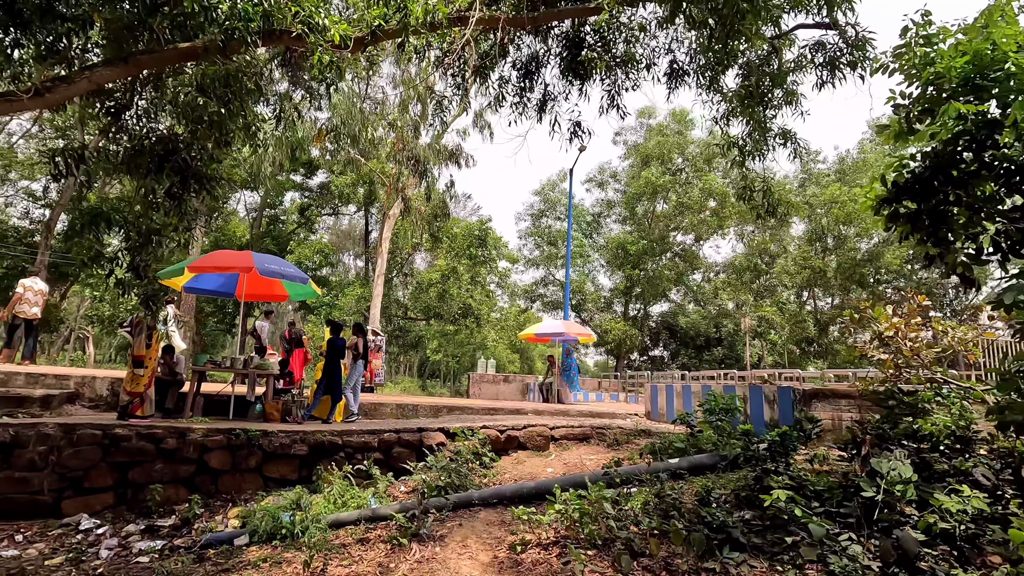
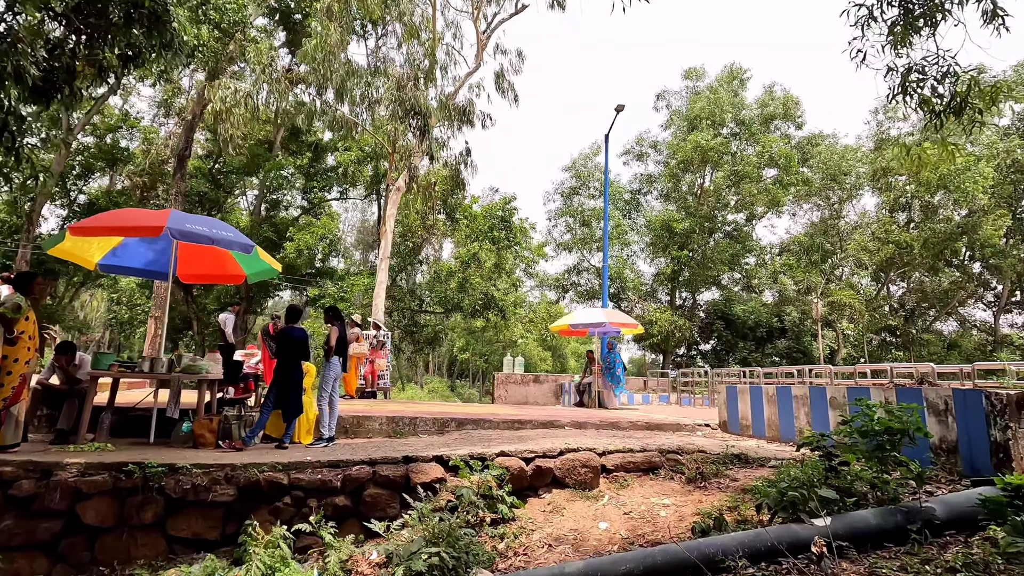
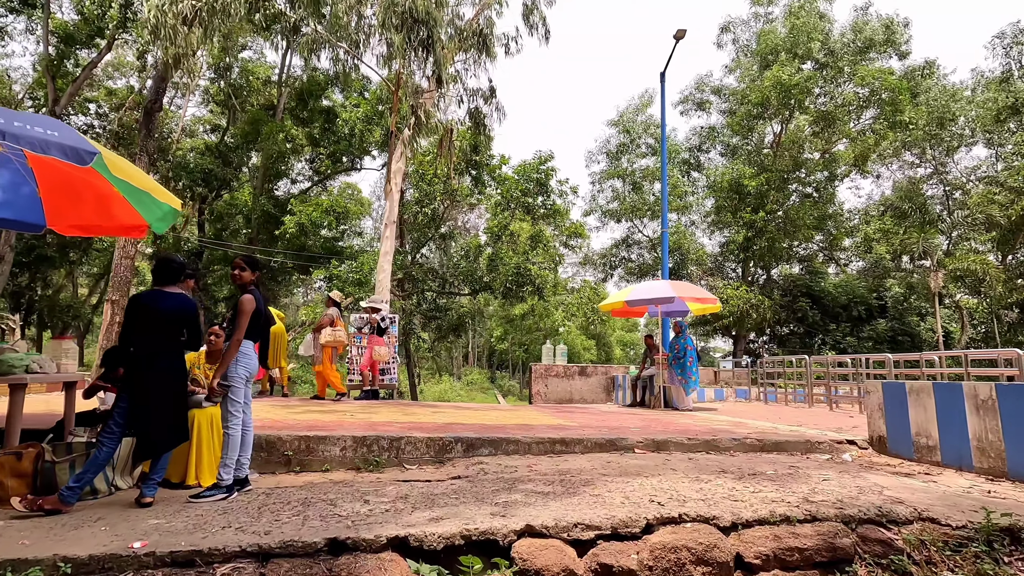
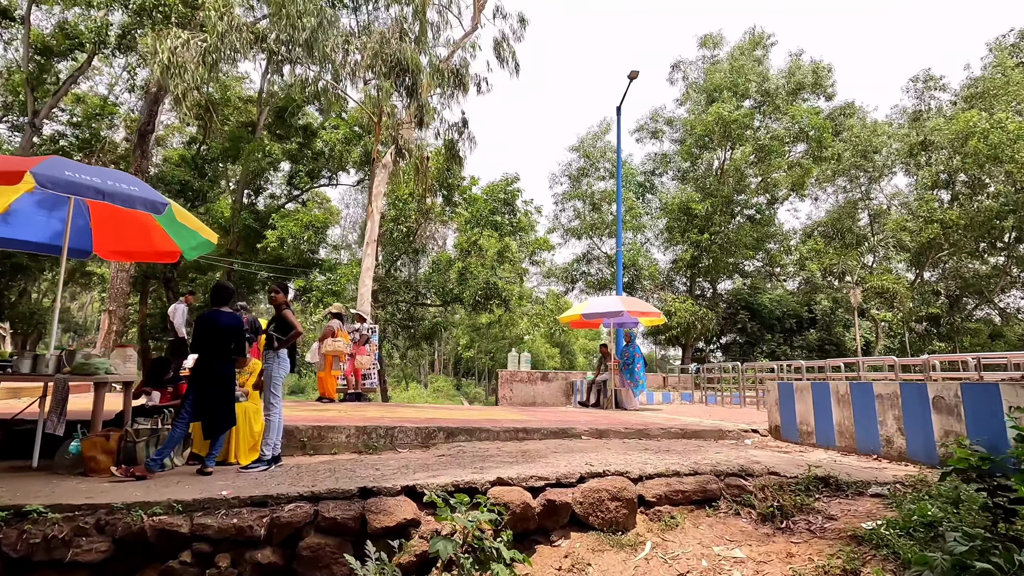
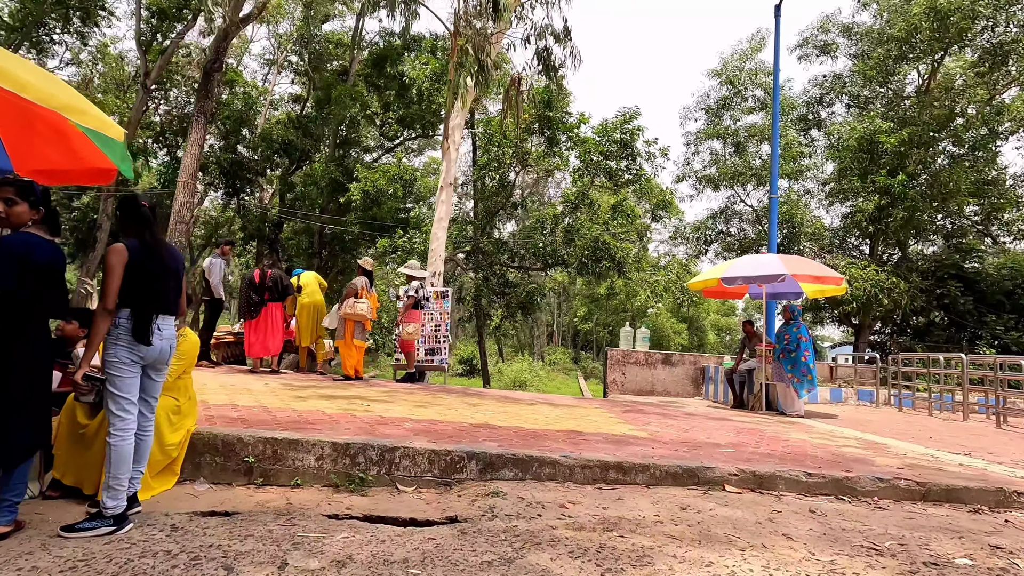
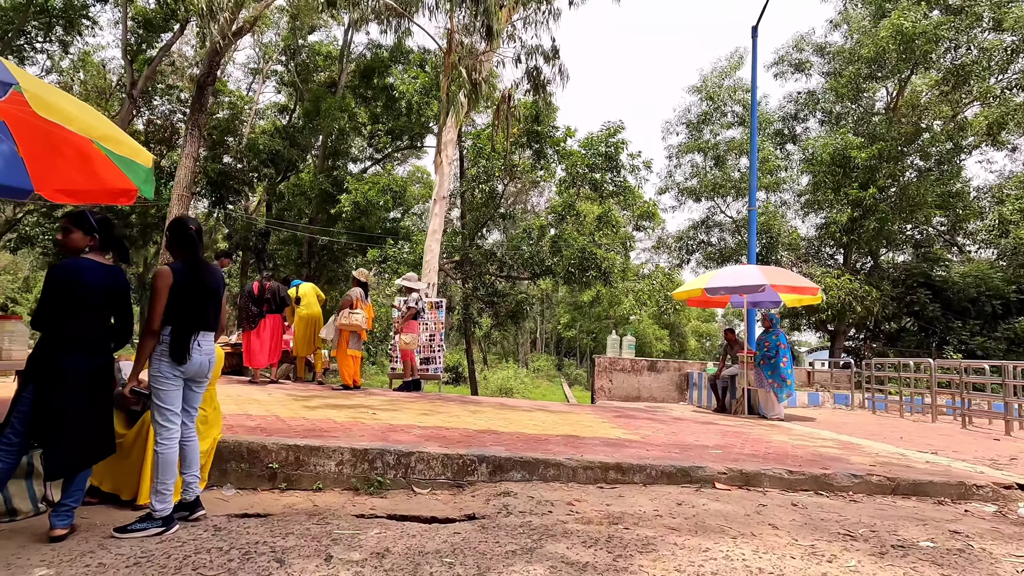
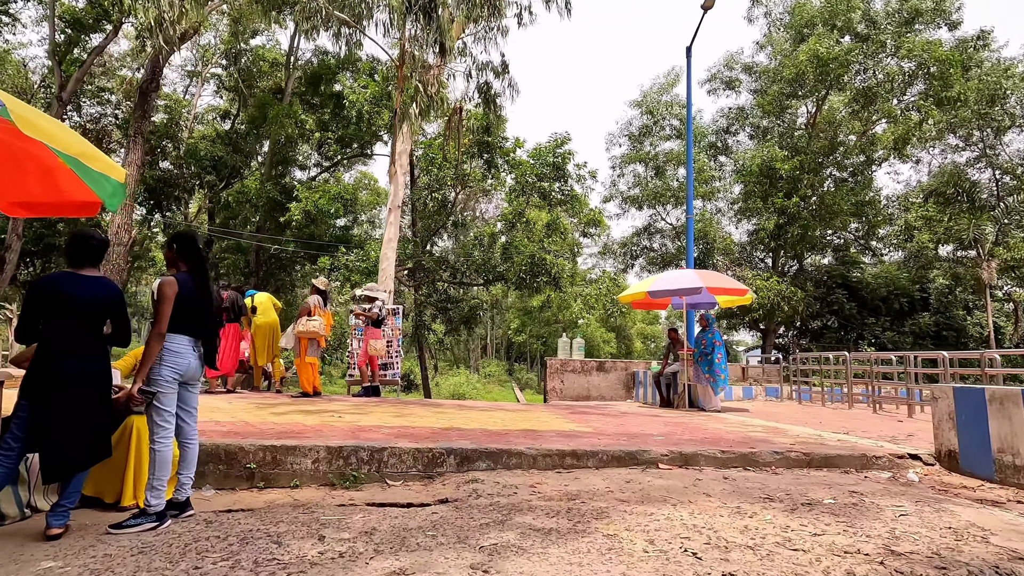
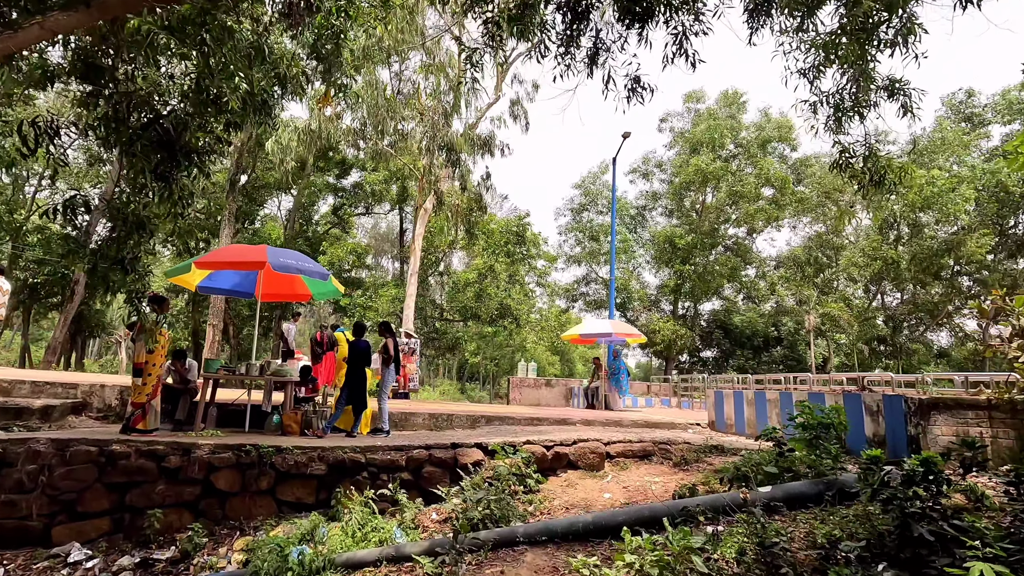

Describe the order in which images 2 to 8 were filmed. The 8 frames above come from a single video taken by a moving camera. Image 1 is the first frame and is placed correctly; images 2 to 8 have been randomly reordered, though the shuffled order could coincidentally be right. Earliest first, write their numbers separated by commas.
8, 2, 4, 3, 7, 6, 5
